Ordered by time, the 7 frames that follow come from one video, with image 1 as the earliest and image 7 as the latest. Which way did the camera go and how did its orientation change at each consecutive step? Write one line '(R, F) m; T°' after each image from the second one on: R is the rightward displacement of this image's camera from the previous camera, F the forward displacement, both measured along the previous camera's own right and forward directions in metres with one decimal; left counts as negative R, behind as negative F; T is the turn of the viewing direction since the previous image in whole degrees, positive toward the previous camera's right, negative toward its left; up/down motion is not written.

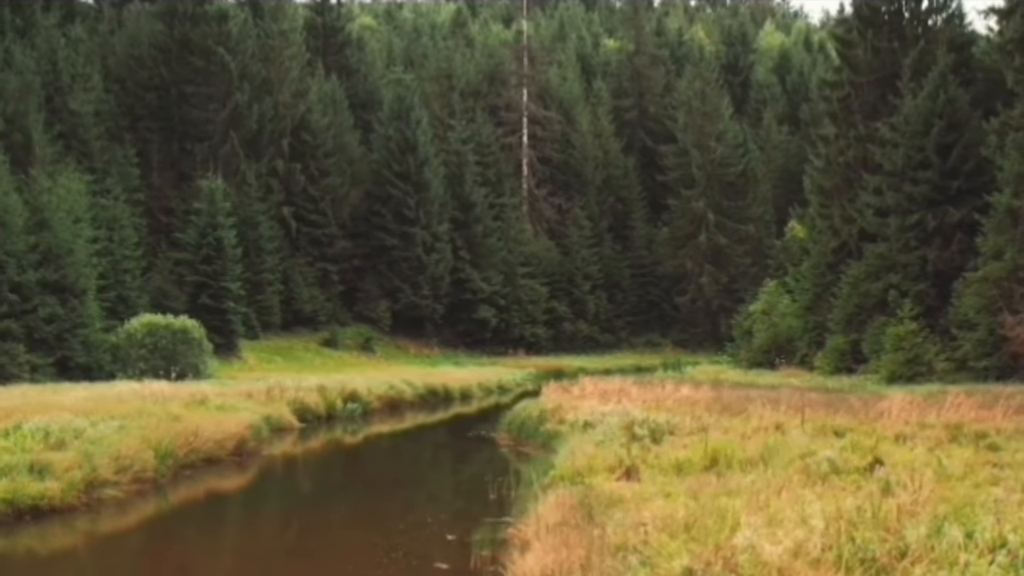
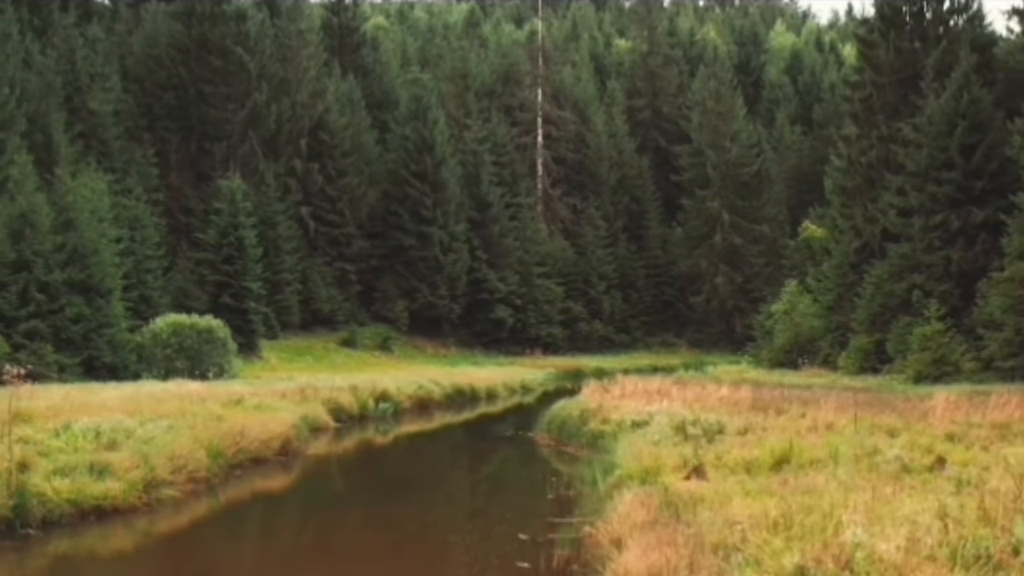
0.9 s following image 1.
(-0.8, 0.0) m; 0°
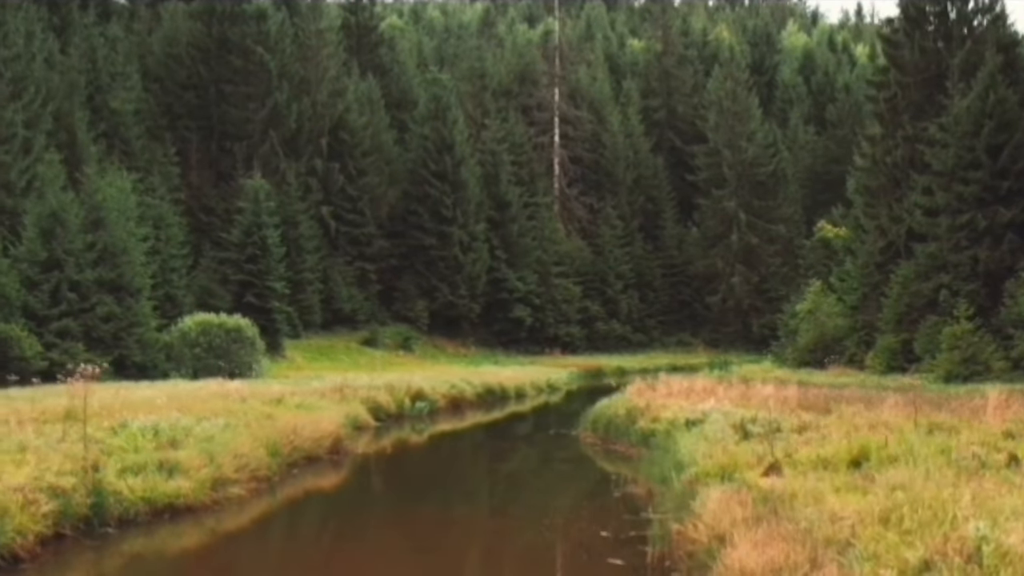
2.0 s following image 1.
(-0.9, 0.0) m; 0°
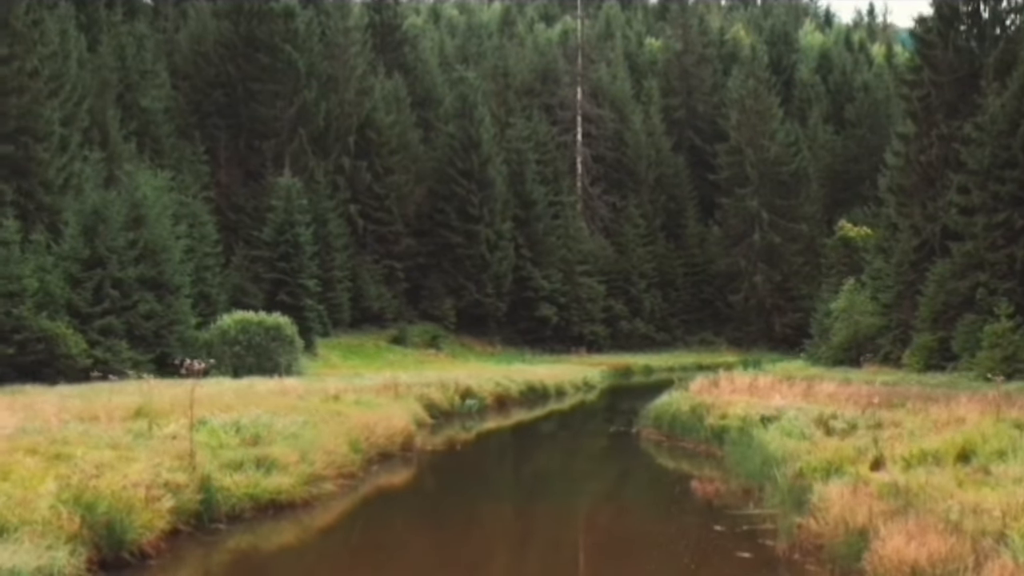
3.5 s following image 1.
(-1.2, 0.0) m; 0°
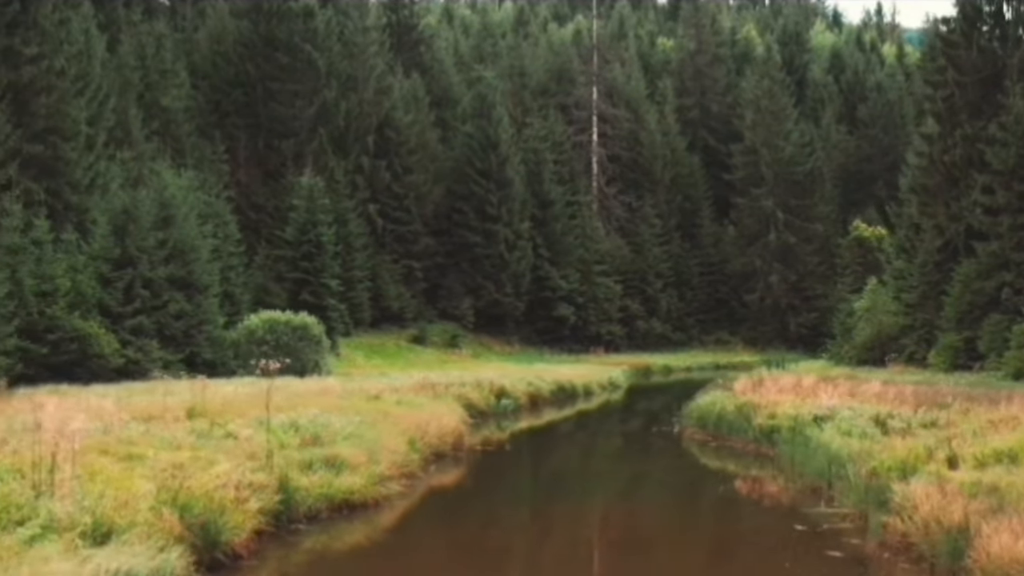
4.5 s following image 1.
(-0.9, 0.0) m; 0°
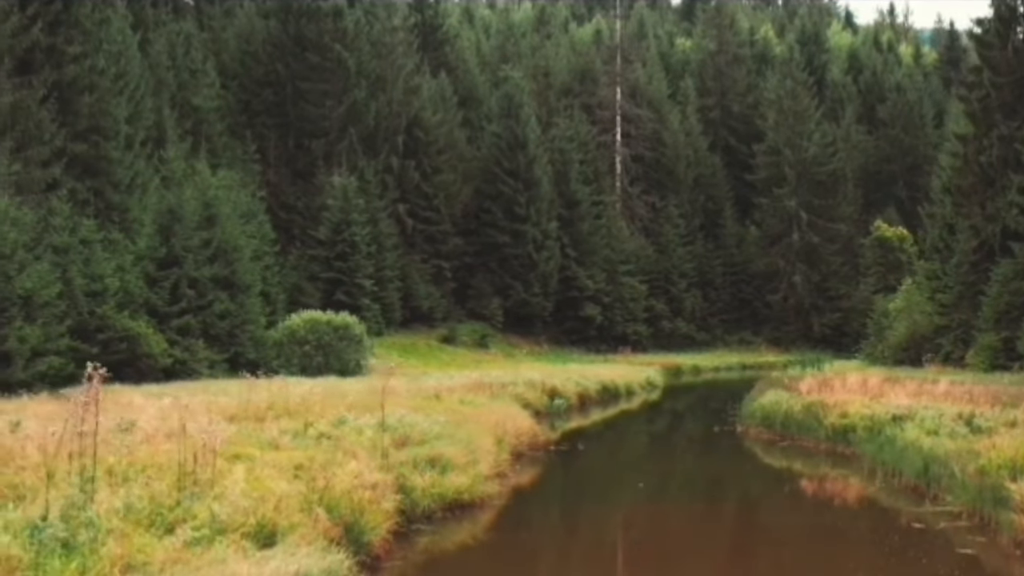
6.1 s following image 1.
(-1.3, 0.0) m; +1°
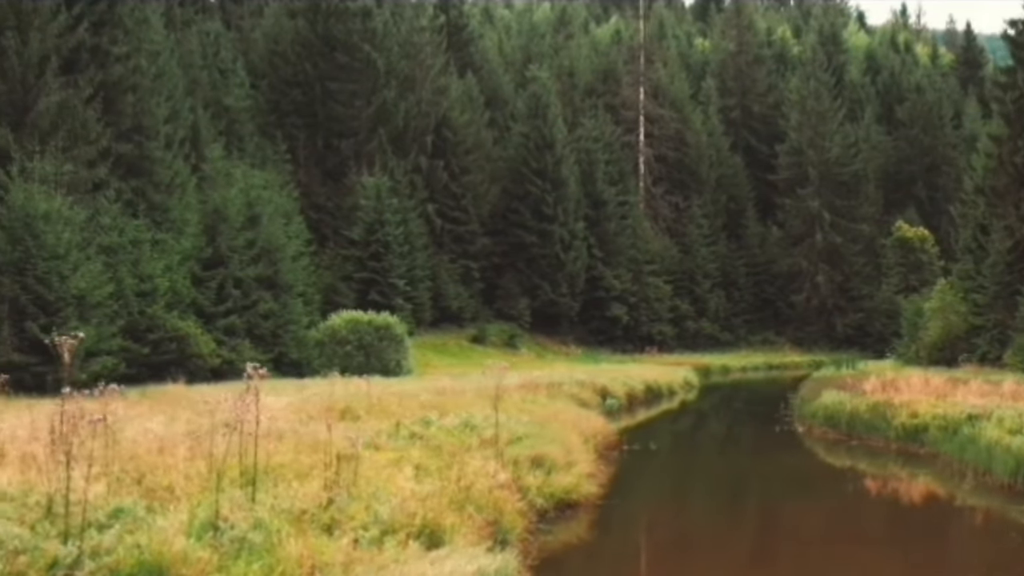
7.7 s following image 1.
(-1.3, 0.0) m; +1°
